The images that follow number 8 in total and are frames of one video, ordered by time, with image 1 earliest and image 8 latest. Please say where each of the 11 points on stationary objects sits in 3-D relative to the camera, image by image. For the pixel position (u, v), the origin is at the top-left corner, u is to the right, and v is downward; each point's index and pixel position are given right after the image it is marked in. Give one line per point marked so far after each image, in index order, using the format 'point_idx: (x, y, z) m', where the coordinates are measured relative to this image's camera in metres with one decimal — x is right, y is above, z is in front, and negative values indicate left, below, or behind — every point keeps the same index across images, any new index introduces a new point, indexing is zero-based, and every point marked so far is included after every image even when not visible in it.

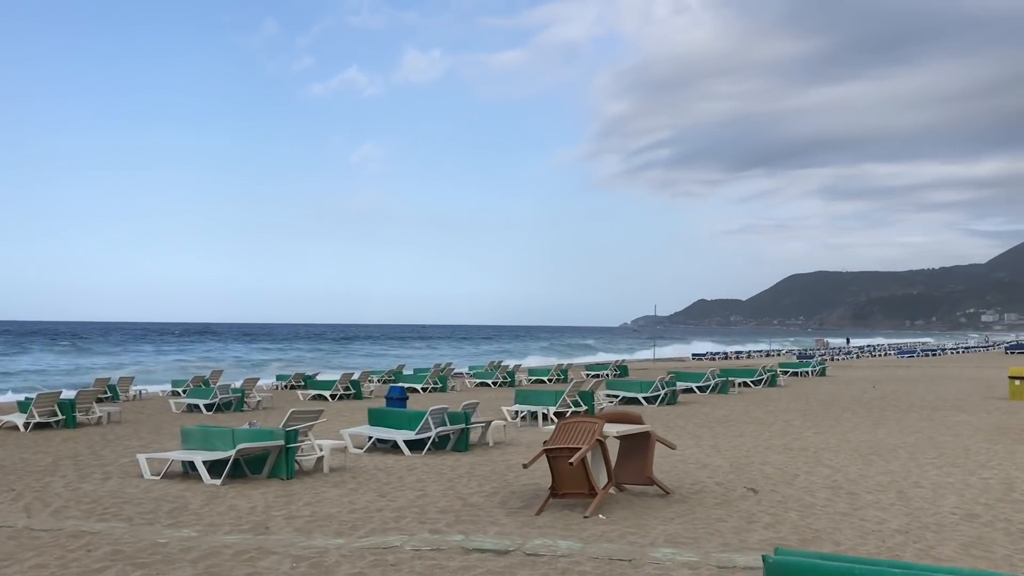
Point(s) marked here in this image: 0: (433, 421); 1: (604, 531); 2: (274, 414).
0: (-1.0, -1.6, +10.2) m
1: (+0.6, -1.5, +5.1) m
2: (-5.5, -2.8, +19.4) m
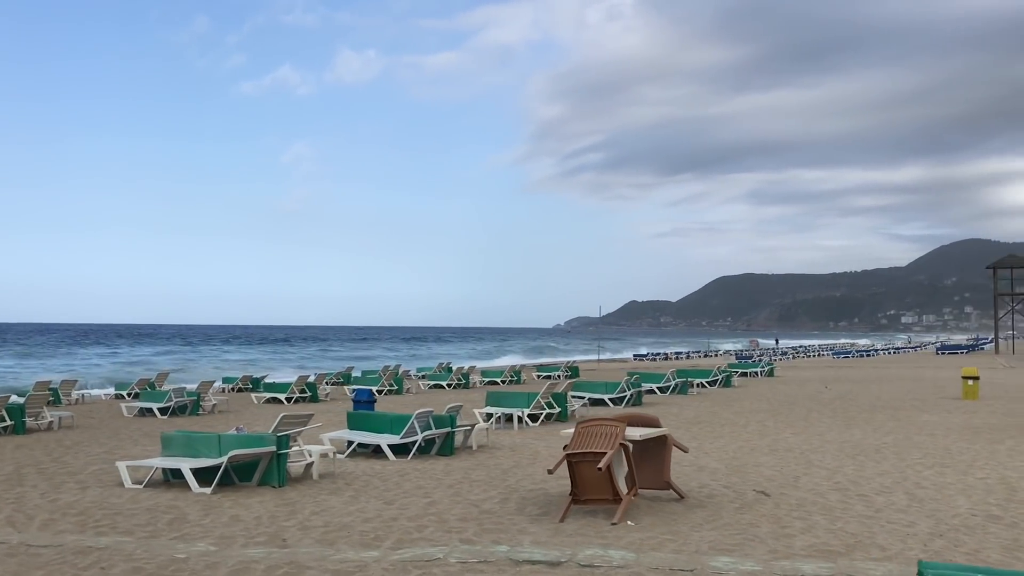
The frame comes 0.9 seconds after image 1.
0: (-1.1, -1.6, +10.0) m
1: (+0.8, -1.5, +4.9) m
2: (-6.2, -2.8, +18.8) m
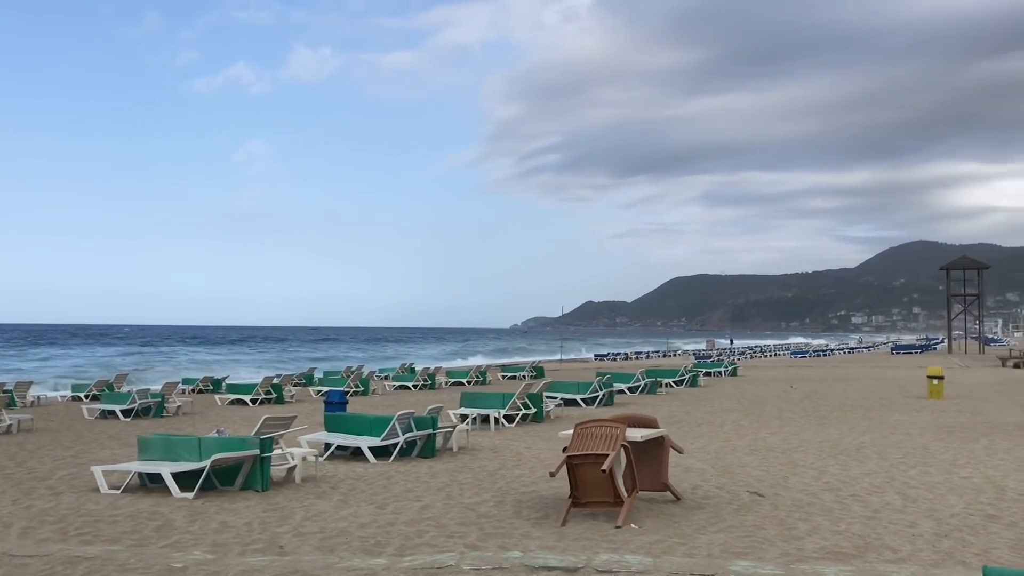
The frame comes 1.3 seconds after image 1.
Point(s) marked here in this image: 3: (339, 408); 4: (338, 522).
0: (-1.3, -1.6, +9.8) m
1: (+0.8, -1.5, +4.9) m
2: (-6.8, -2.8, +18.4) m
3: (-3.1, -2.1, +15.3) m
4: (-1.2, -1.6, +5.8) m
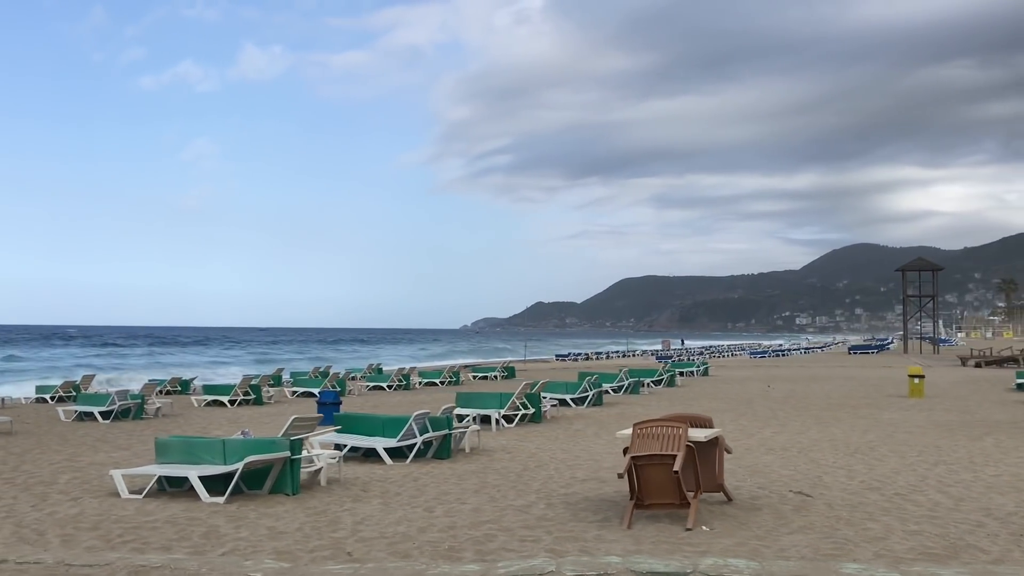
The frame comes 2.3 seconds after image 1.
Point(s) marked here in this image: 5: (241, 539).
0: (-1.1, -1.6, +9.6) m
1: (+1.2, -1.4, +4.7) m
2: (-7.0, -2.8, +17.9) m
3: (-3.2, -2.1, +14.9) m
4: (-0.8, -1.6, +5.6) m
5: (-1.7, -1.5, +5.2) m
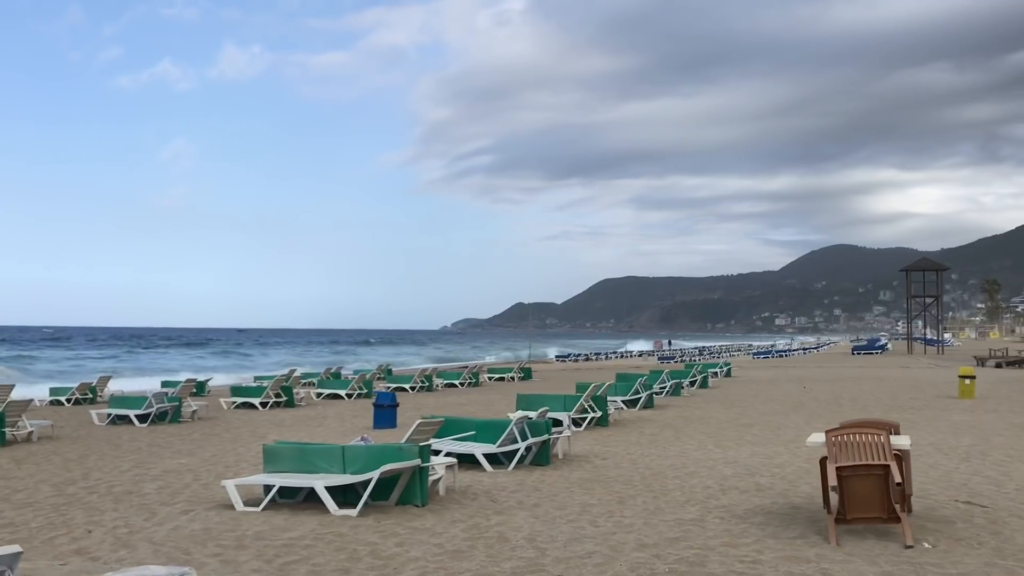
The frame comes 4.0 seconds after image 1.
0: (0.0, -1.5, +9.1) m
1: (+2.4, -1.4, +4.3) m
2: (-6.0, -2.8, +17.4) m
3: (-2.1, -2.1, +14.4) m
4: (+0.4, -1.5, +5.1) m
5: (-0.5, -1.5, +4.7) m
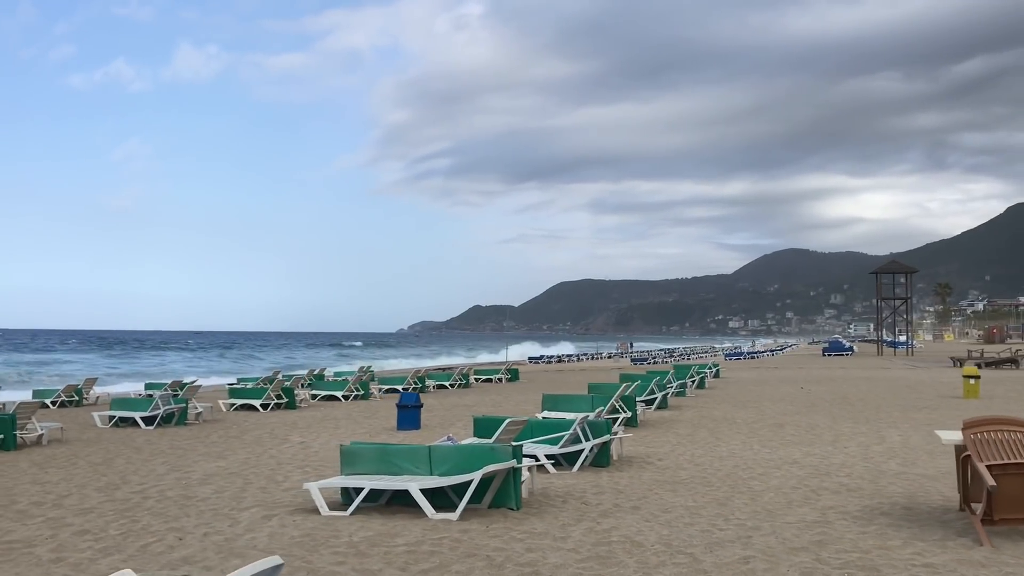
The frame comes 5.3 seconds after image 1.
0: (+0.7, -1.5, +8.8) m
1: (+3.2, -1.3, +4.1) m
2: (-5.6, -2.7, +16.9) m
3: (-1.6, -2.1, +14.1) m
4: (+1.2, -1.5, +4.8) m
5: (+0.3, -1.5, +4.5) m
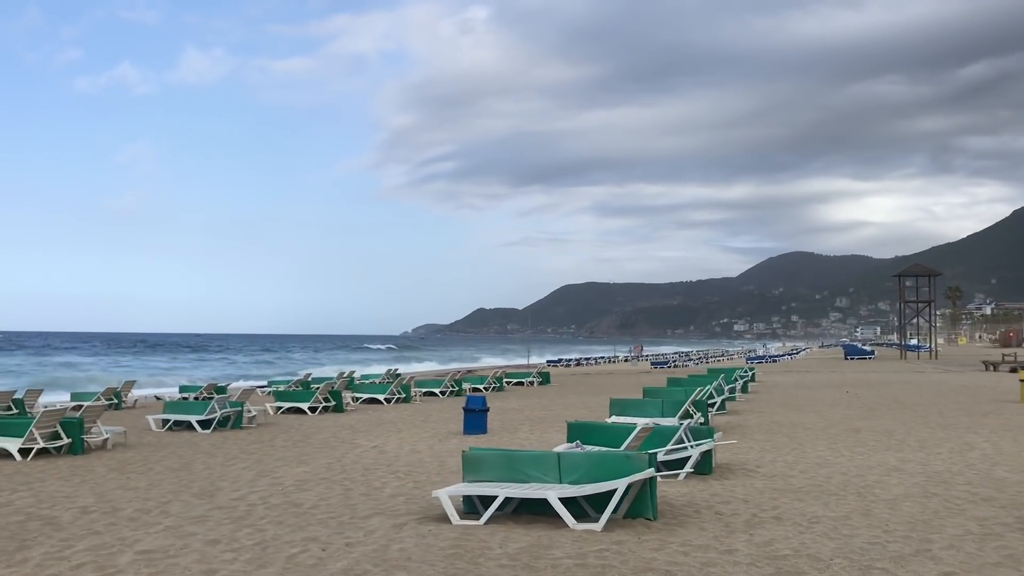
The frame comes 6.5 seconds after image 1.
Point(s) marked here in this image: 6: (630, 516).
0: (+1.7, -1.5, +8.6) m
1: (+4.1, -1.4, +3.8) m
2: (-4.5, -2.8, +16.8) m
3: (-0.5, -2.1, +13.9) m
4: (+2.1, -1.5, +4.6) m
5: (+1.2, -1.5, +4.2) m
6: (+0.8, -1.6, +6.1) m
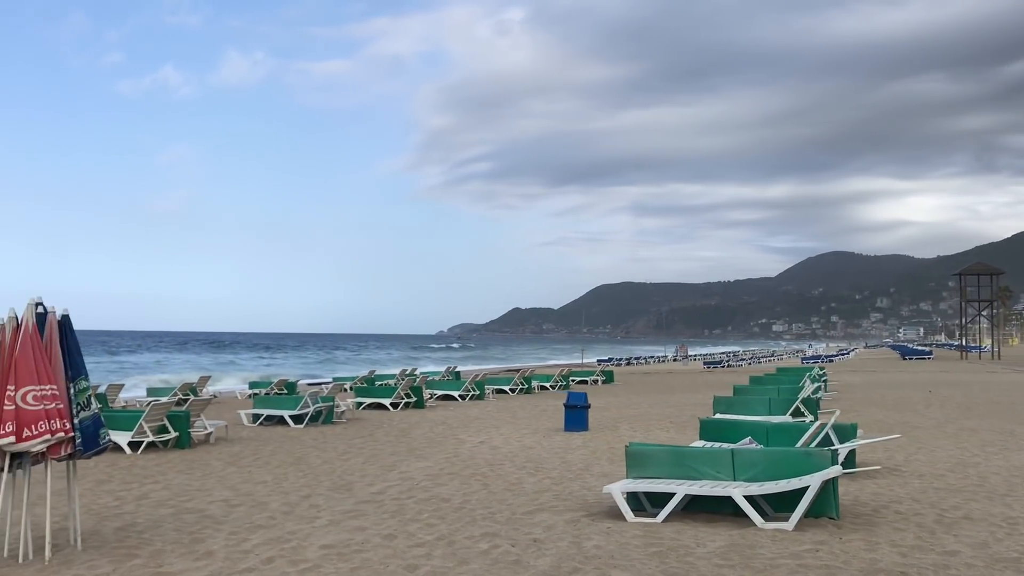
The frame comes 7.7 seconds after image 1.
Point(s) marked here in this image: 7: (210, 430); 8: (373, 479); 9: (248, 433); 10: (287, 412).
0: (+3.1, -1.4, +8.3) m
1: (+5.2, -1.3, +3.4) m
2: (-2.7, -2.7, +16.8) m
3: (+1.1, -2.0, +13.7) m
4: (+3.3, -1.4, +4.3) m
5: (+2.3, -1.4, +4.0) m
6: (+2.1, -1.6, +5.9) m
7: (-4.9, -2.3, +13.8) m
8: (-1.5, -2.0, +8.8) m
9: (-4.7, -2.6, +15.5) m
10: (-4.5, -2.5, +17.0) m
